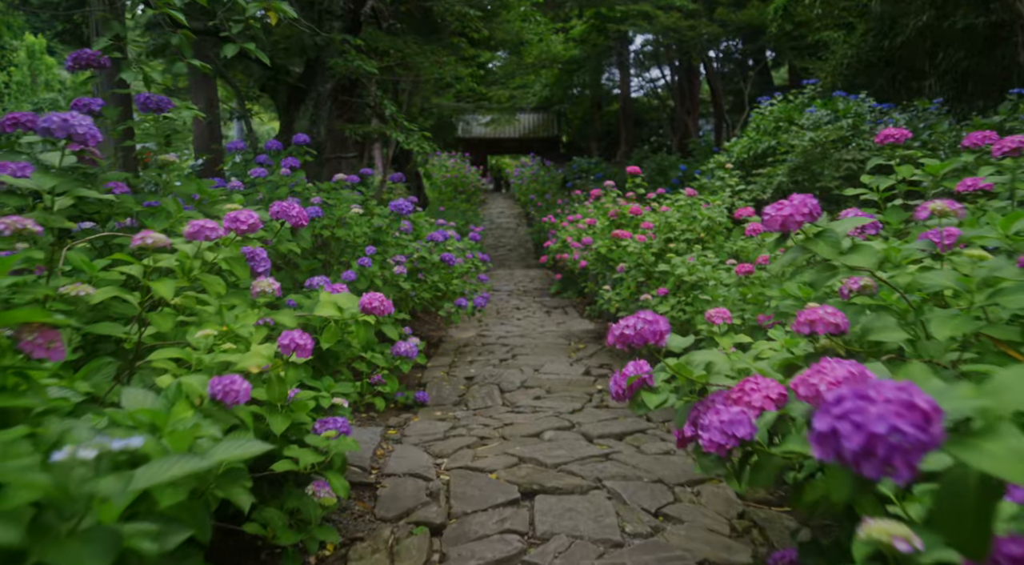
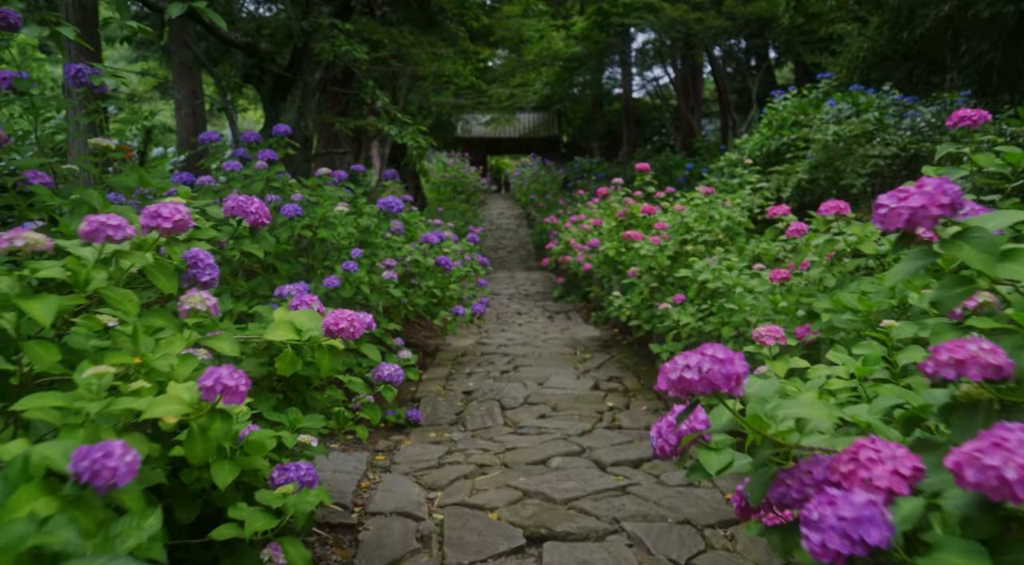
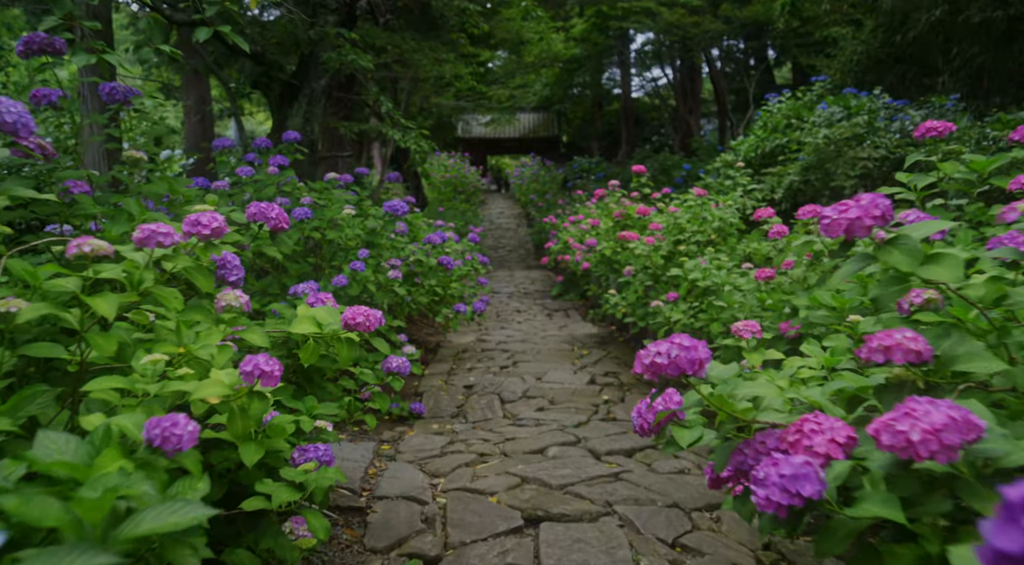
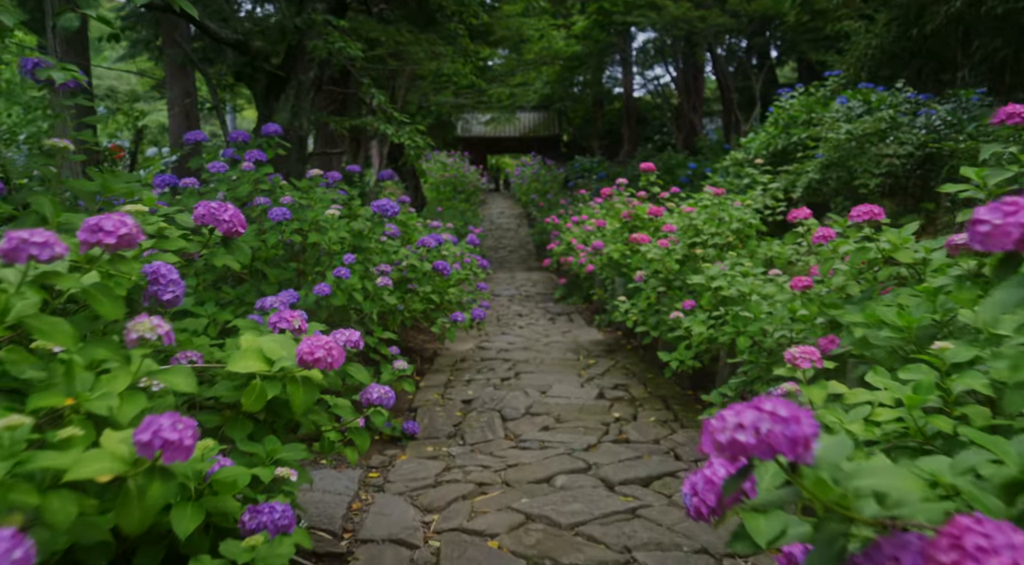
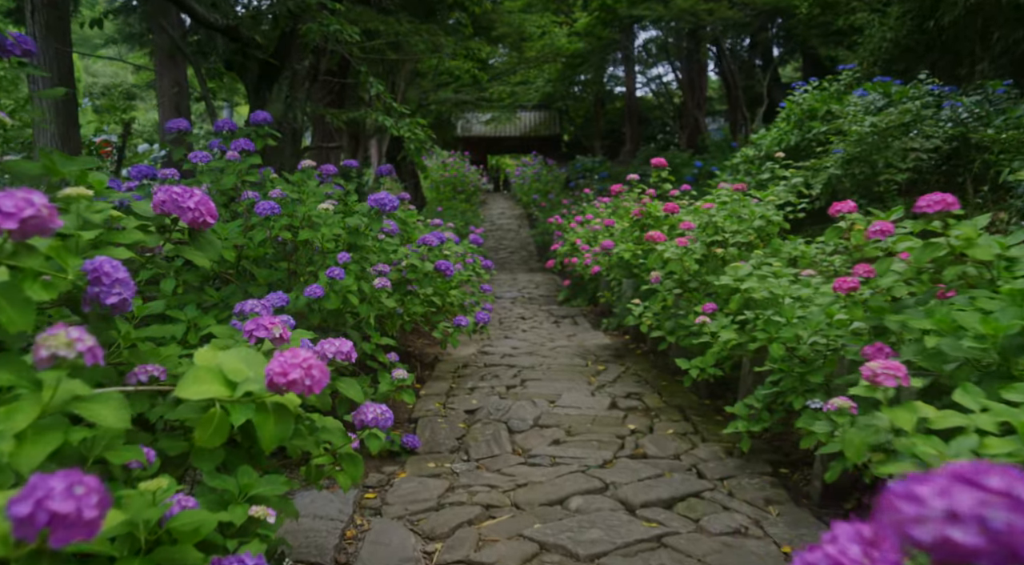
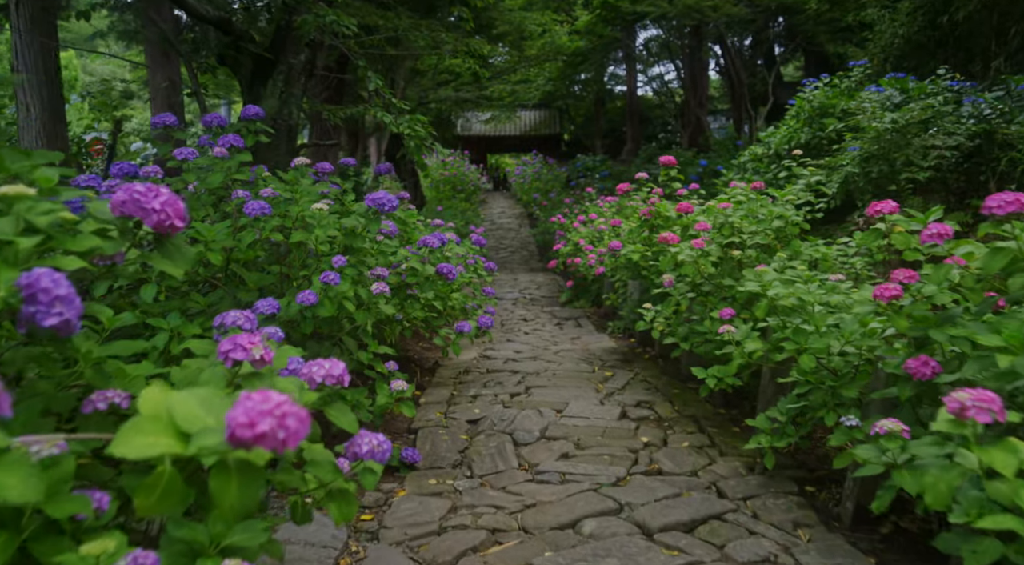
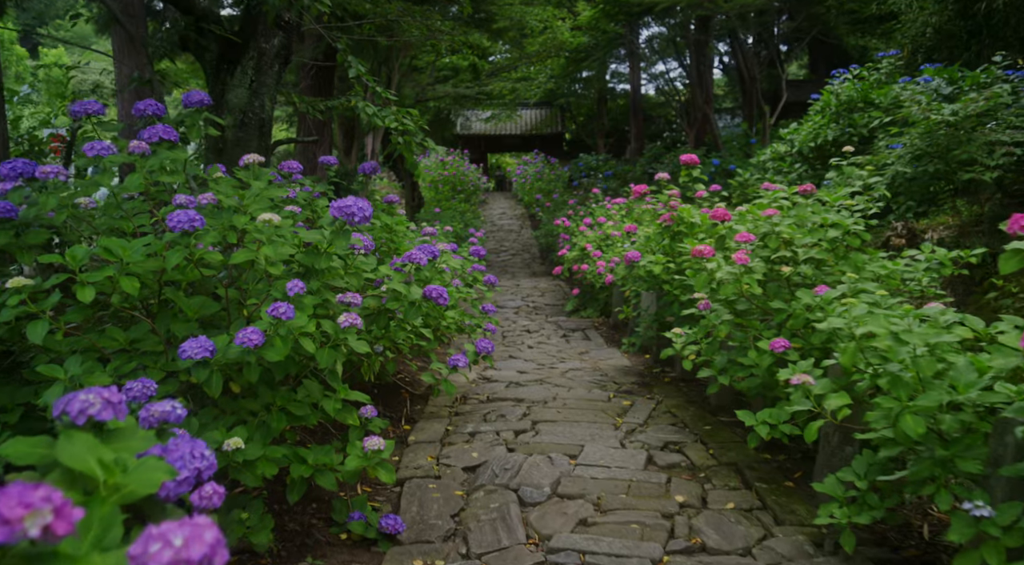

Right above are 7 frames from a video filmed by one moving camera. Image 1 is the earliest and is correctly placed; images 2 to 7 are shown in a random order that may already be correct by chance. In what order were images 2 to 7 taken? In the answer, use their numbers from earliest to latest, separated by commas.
3, 2, 4, 5, 6, 7
